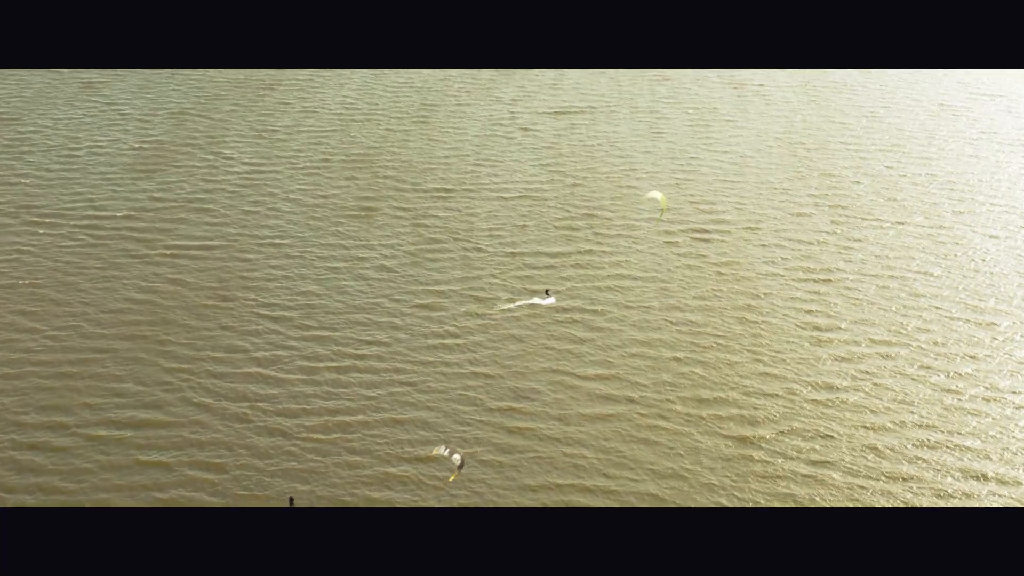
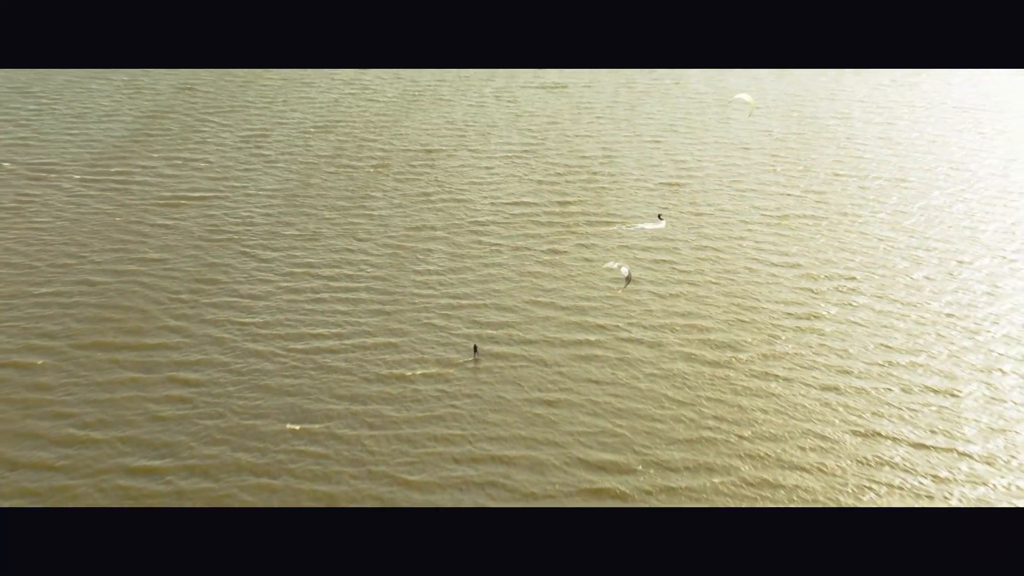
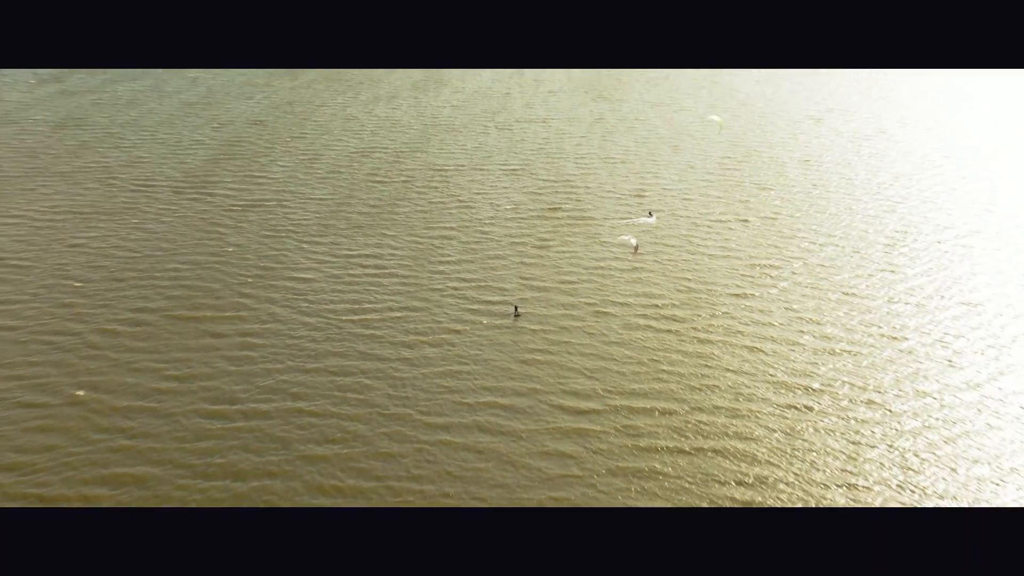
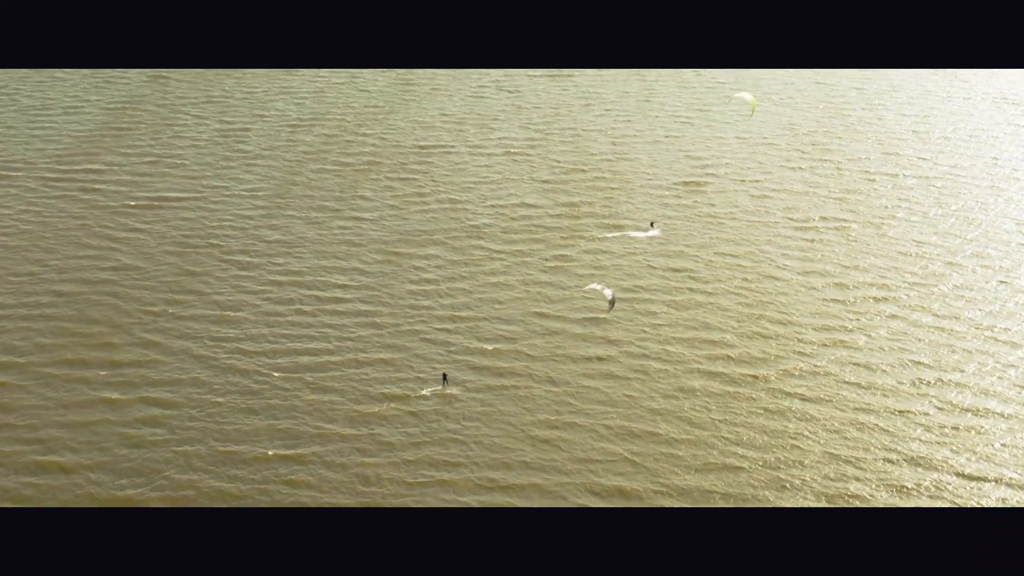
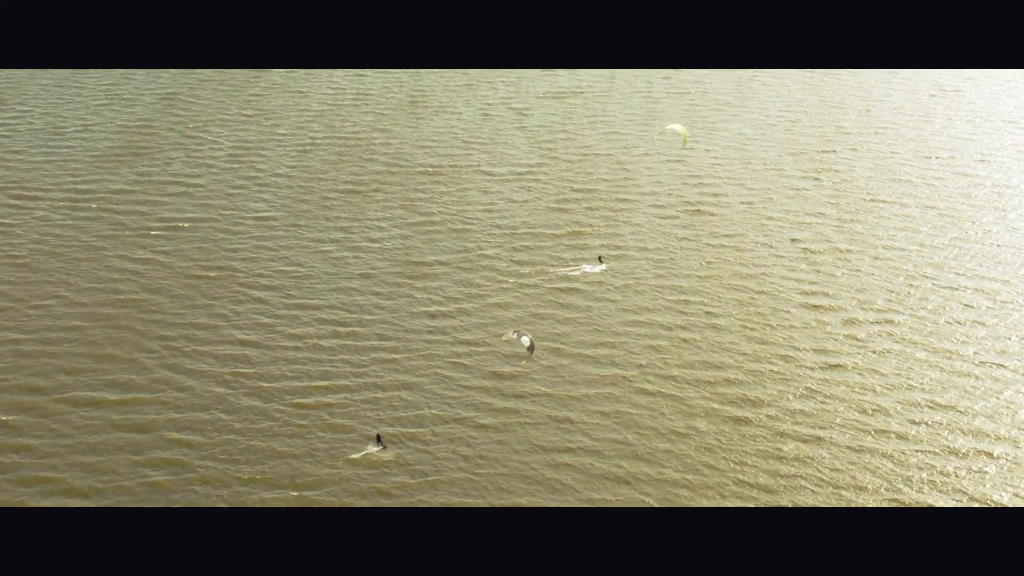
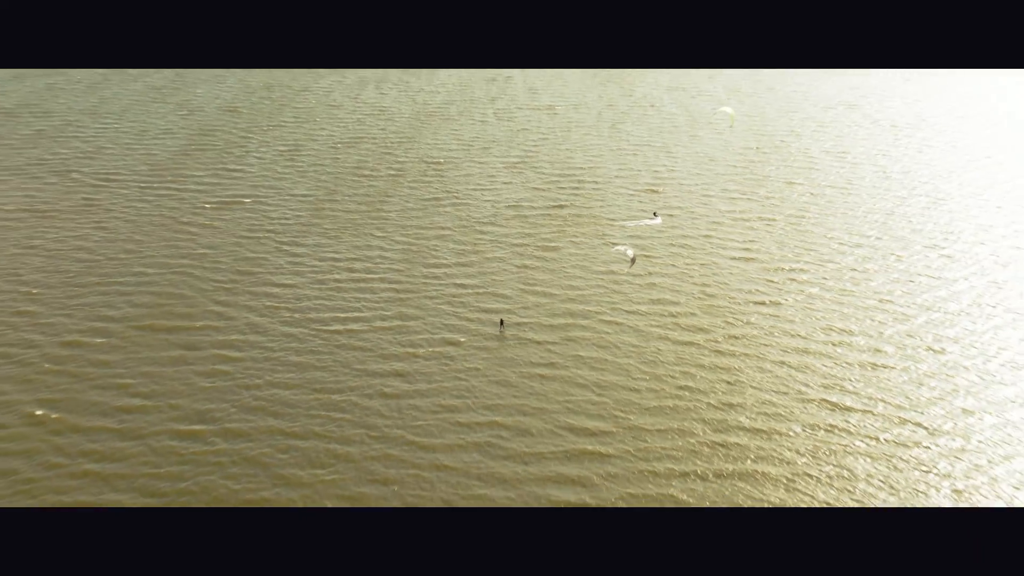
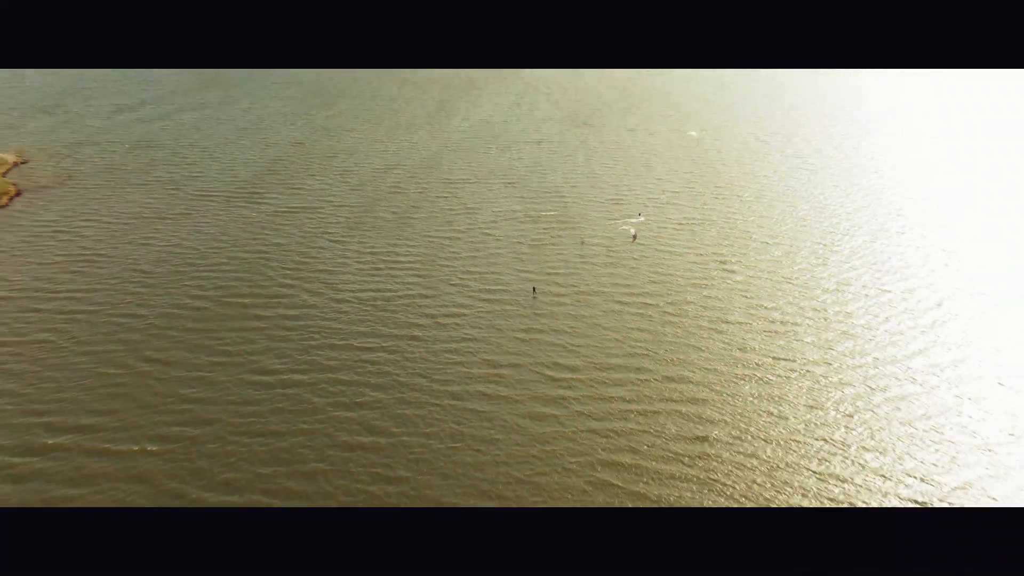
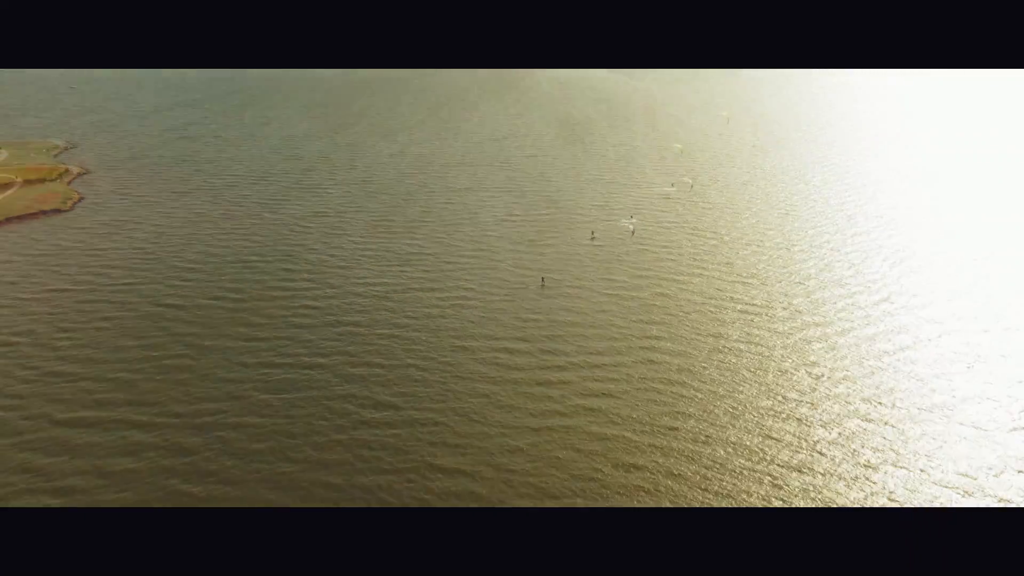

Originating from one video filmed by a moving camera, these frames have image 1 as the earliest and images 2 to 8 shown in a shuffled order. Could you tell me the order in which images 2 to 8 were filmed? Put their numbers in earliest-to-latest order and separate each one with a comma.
5, 4, 2, 6, 3, 7, 8
